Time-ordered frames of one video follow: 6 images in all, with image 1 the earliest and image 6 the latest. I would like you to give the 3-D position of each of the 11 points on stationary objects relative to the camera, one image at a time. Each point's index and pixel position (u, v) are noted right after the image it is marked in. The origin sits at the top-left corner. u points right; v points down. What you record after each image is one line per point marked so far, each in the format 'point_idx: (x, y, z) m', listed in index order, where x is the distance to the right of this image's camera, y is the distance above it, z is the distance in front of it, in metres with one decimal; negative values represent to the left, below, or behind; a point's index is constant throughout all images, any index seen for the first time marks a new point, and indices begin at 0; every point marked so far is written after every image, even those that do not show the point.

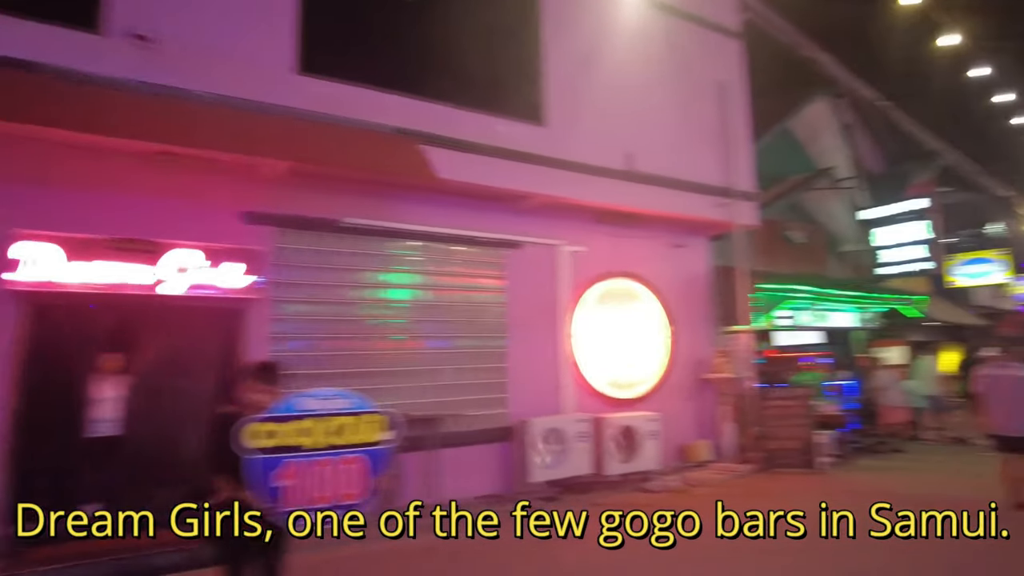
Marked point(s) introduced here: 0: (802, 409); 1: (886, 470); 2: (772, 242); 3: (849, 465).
0: (+4.3, -1.8, +9.8) m
1: (+5.5, -2.7, +9.7) m
2: (+5.3, +1.0, +13.5) m
3: (+5.2, -2.7, +10.0) m
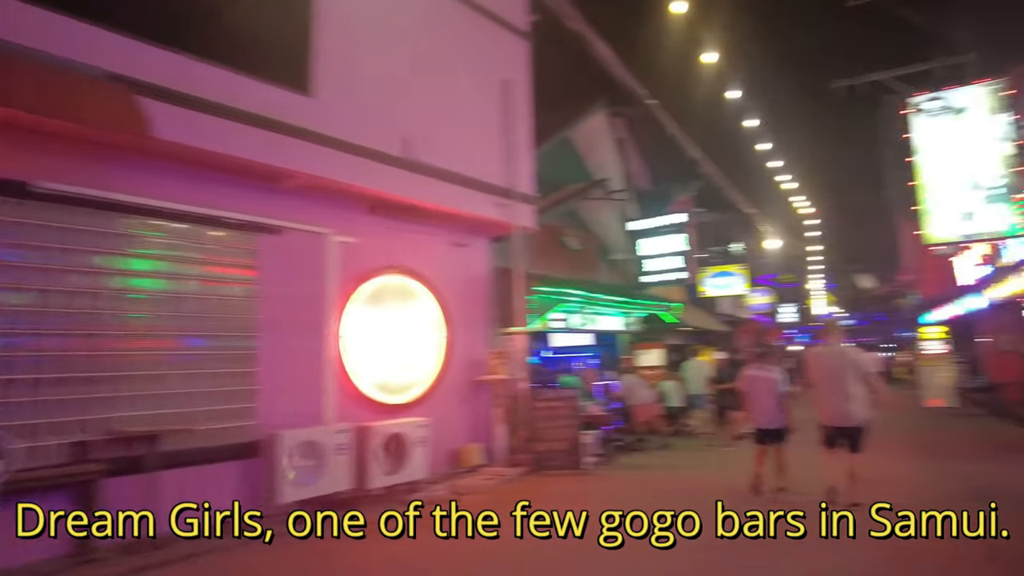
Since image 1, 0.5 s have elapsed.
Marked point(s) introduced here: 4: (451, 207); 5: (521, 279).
0: (+0.8, -1.9, +10.0) m
1: (+2.0, -2.8, +10.3) m
2: (+0.8, +0.9, +13.8) m
3: (+1.6, -2.8, +10.5) m
4: (-0.8, +1.1, +9.0) m
5: (+0.2, +0.1, +10.5) m
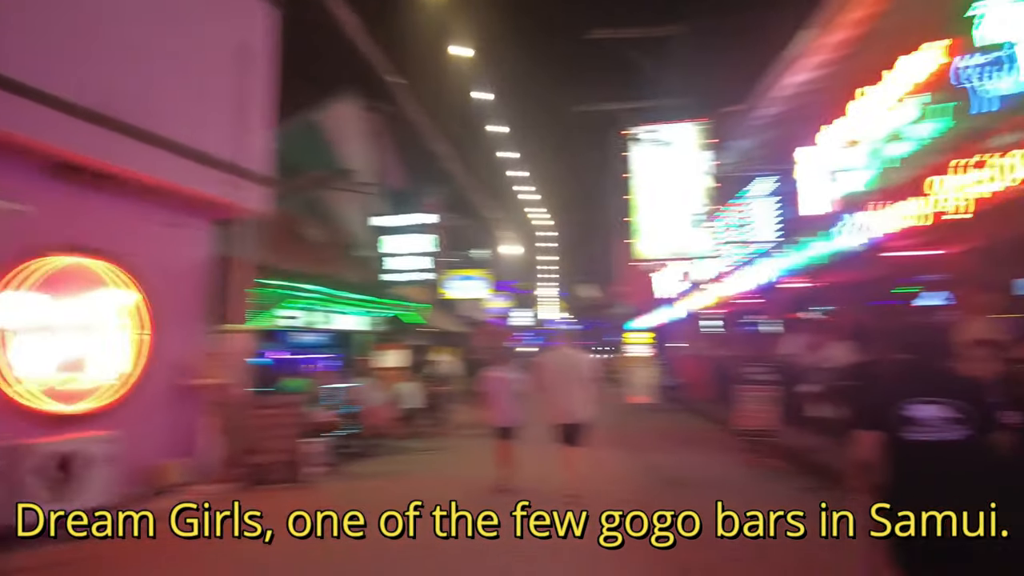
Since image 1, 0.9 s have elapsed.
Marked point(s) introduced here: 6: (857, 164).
0: (-3.0, -1.8, +9.1) m
1: (-2.1, -2.8, +9.8) m
2: (-4.4, +1.0, +12.6) m
3: (-2.6, -2.8, +9.8) m
4: (-4.1, +1.3, +7.6) m
5: (-3.8, +0.3, +9.3) m
6: (+5.1, +1.8, +9.9) m
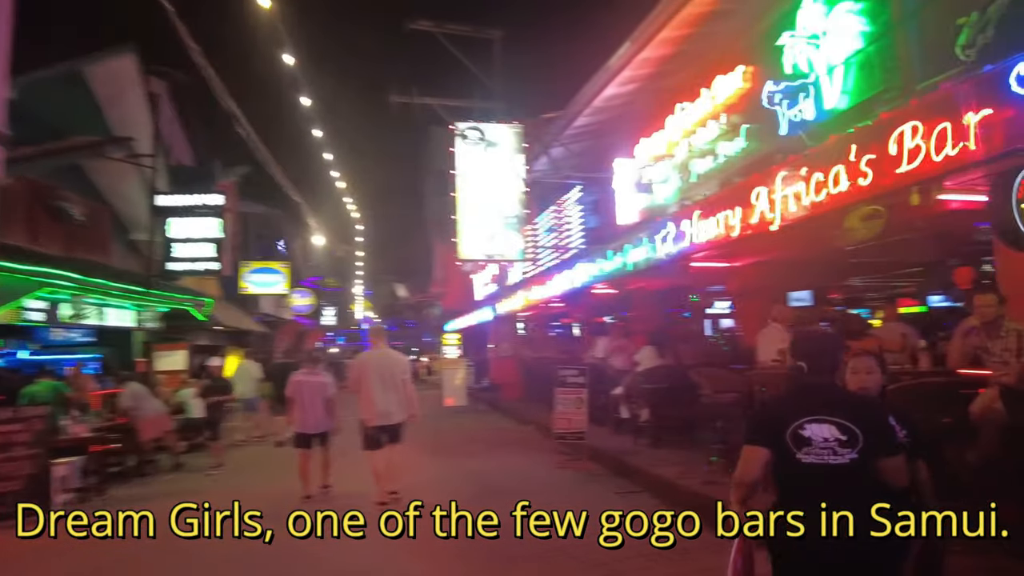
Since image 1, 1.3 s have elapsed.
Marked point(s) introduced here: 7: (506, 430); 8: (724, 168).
0: (-5.3, -1.6, +7.3) m
1: (-4.6, -2.6, +8.2) m
2: (-7.5, +1.2, +10.3) m
3: (-5.1, -2.6, +8.1) m
4: (-5.8, +1.5, +5.5) m
5: (-6.0, +0.4, +7.3) m
6: (+2.4, +1.7, +10.3) m
7: (-0.1, -3.0, +13.7) m
8: (+2.7, +1.6, +8.6) m
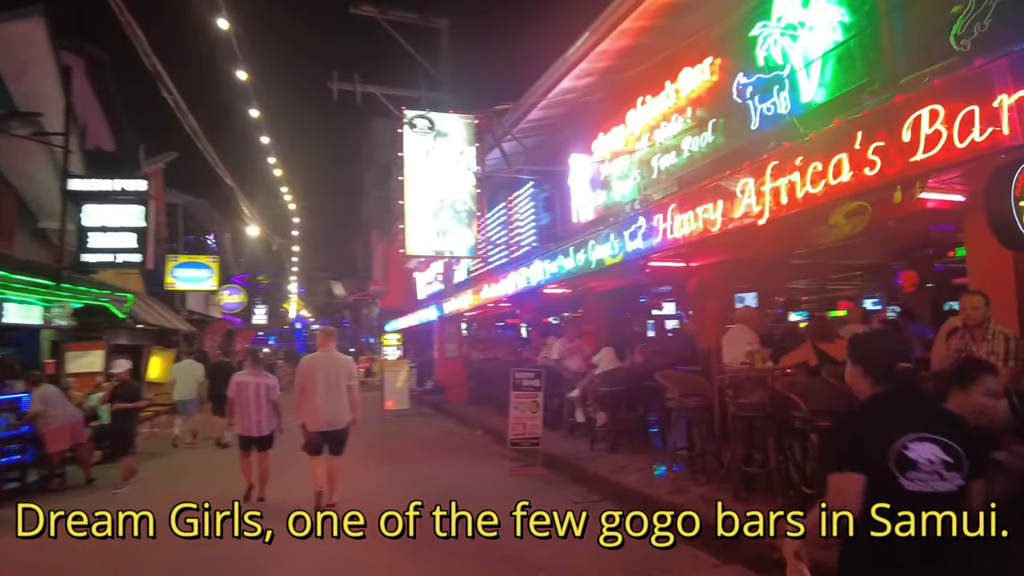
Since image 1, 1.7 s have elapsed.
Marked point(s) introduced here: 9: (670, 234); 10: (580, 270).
0: (-5.7, -1.5, +6.2) m
1: (-5.1, -2.6, +7.2) m
2: (-8.2, +1.4, +9.0) m
3: (-5.6, -2.5, +7.0) m
4: (-6.0, +1.6, +4.5) m
5: (-6.4, +0.6, +6.2) m
6: (+1.7, +1.7, +10.0) m
7: (-1.2, -3.0, +13.1) m
8: (+2.2, +1.6, +8.3) m
9: (+1.5, +0.5, +6.0) m
10: (+0.8, +0.2, +8.0) m
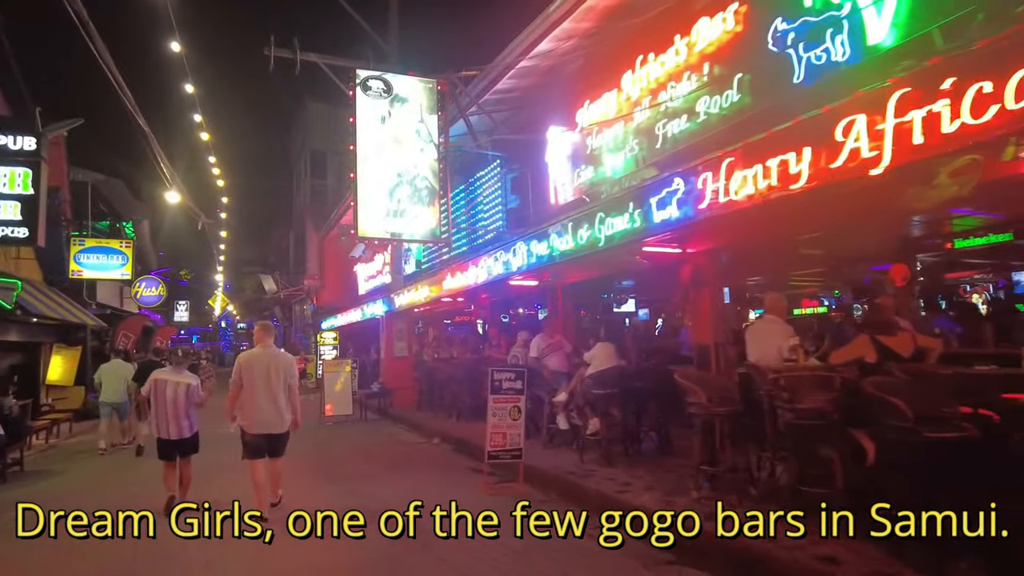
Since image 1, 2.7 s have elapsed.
0: (-5.7, -1.3, +4.3) m
1: (-5.2, -2.3, +5.3) m
2: (-8.3, +1.6, +6.8) m
3: (-5.6, -2.3, +5.1) m
4: (-5.7, +1.8, +2.5) m
5: (-6.3, +0.8, +4.2) m
6: (+1.4, +1.9, +8.8) m
7: (-1.9, -2.8, +11.6) m
8: (+2.1, +1.7, +7.1) m
9: (+1.5, +0.7, +4.8) m
10: (+0.7, +0.4, +6.7) m
